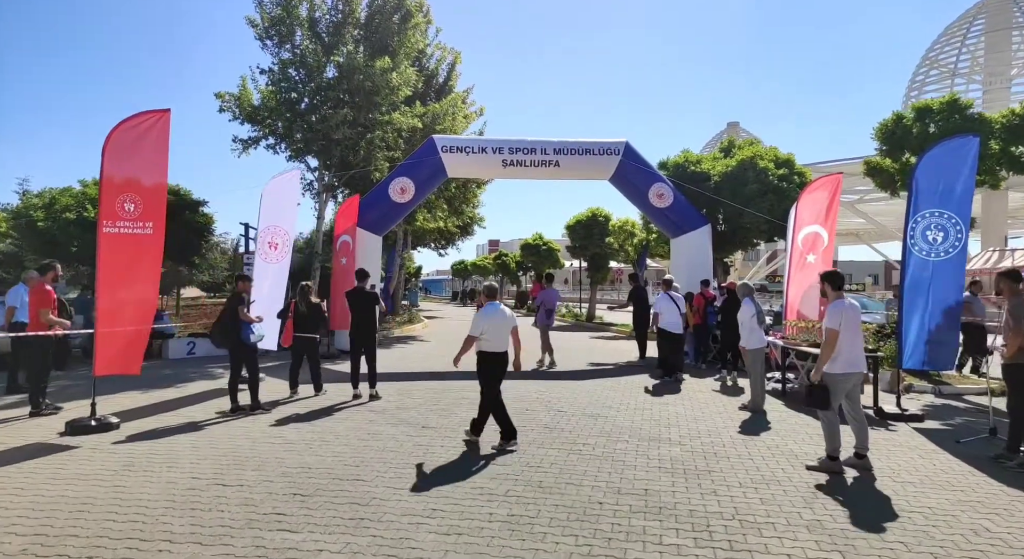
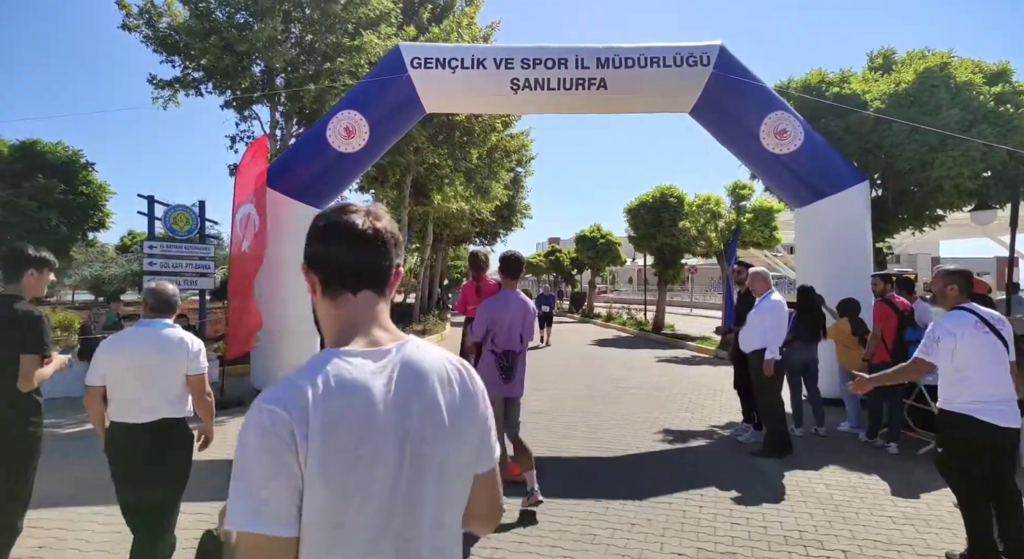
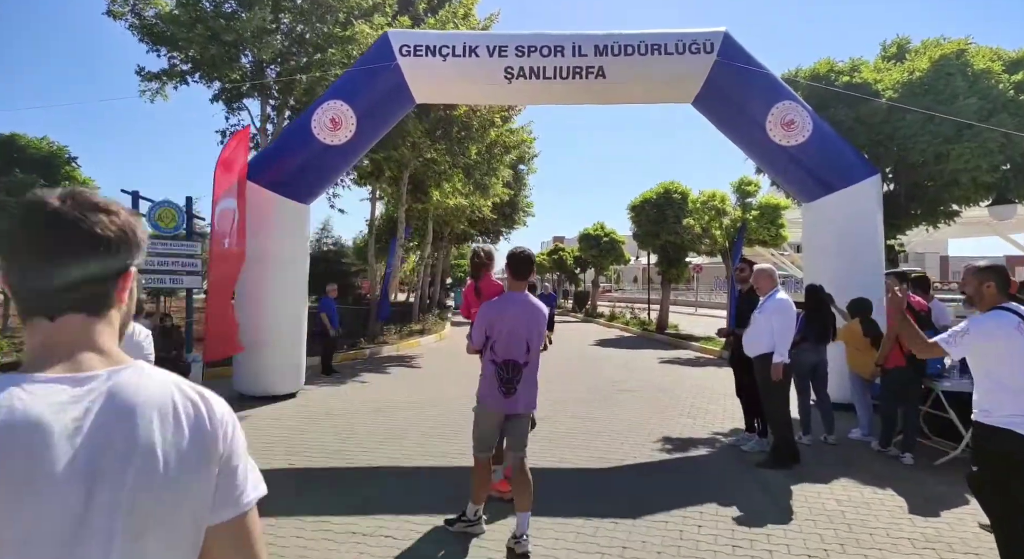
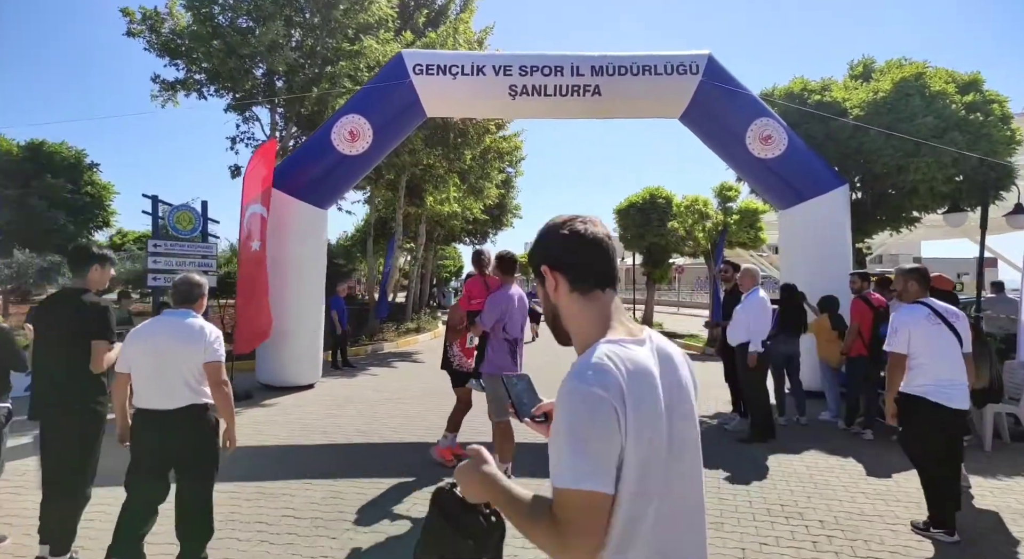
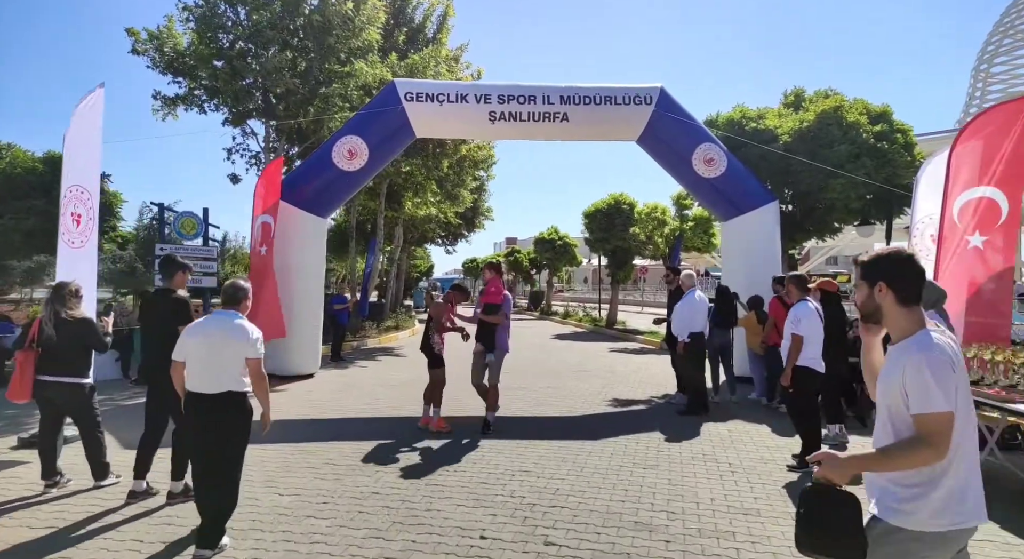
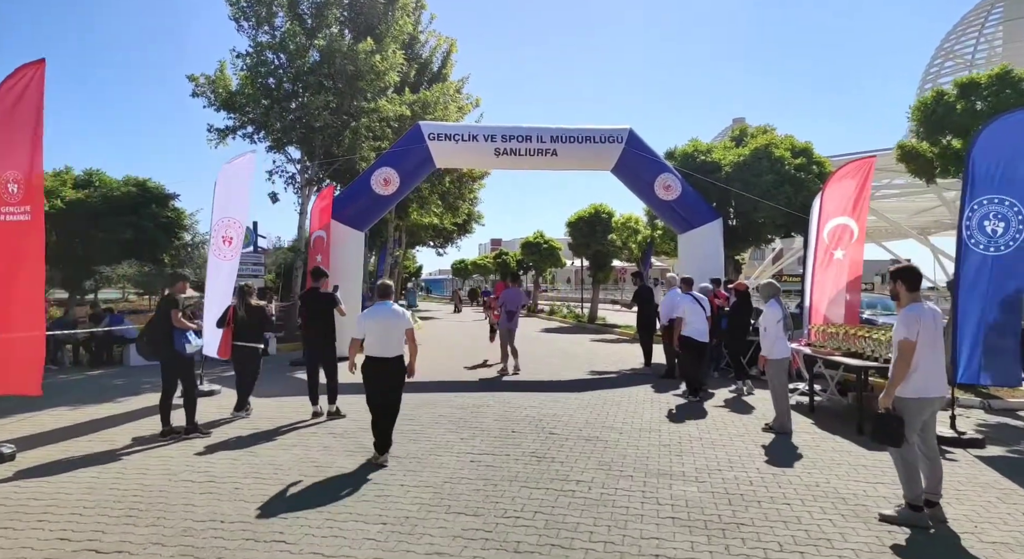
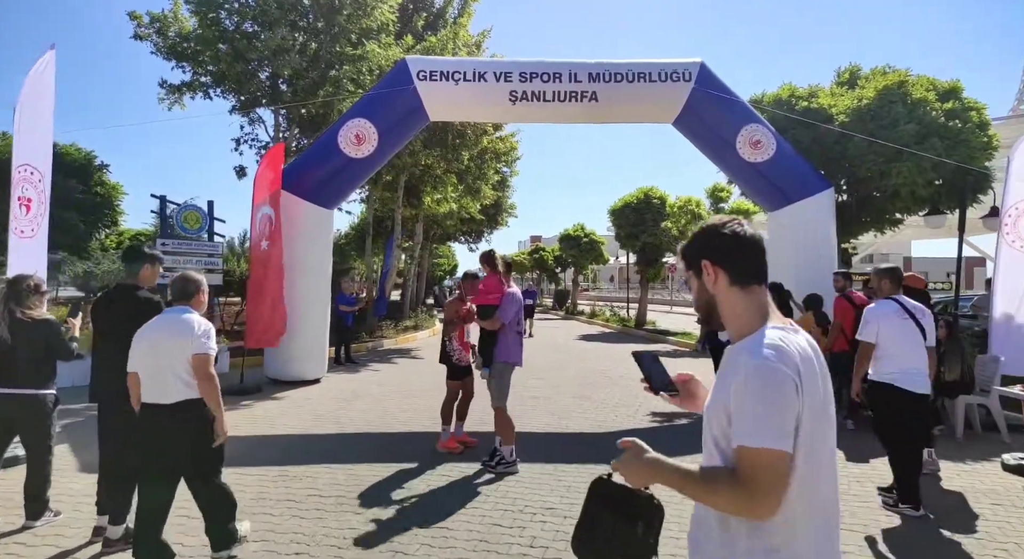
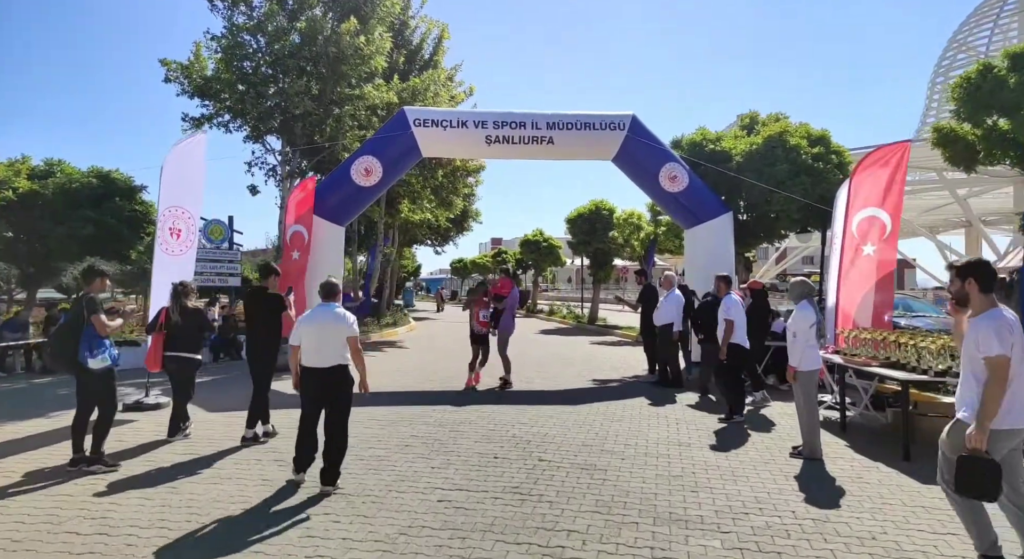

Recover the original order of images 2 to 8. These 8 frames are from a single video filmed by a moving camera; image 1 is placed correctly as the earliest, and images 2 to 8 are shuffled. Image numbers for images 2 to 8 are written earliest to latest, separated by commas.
6, 8, 5, 7, 4, 2, 3
